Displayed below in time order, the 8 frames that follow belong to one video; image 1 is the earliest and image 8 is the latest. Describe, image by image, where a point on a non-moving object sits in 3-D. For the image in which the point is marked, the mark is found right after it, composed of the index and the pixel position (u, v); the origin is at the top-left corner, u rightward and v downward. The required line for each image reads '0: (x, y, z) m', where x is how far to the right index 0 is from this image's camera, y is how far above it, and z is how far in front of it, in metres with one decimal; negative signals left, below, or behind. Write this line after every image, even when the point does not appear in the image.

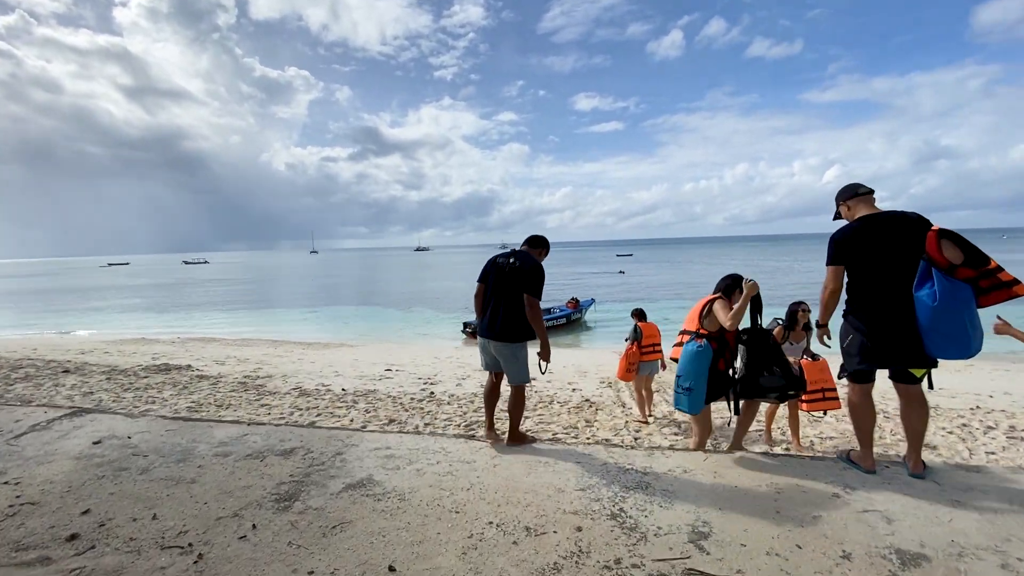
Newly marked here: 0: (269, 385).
0: (-5.0, -2.0, +10.1) m
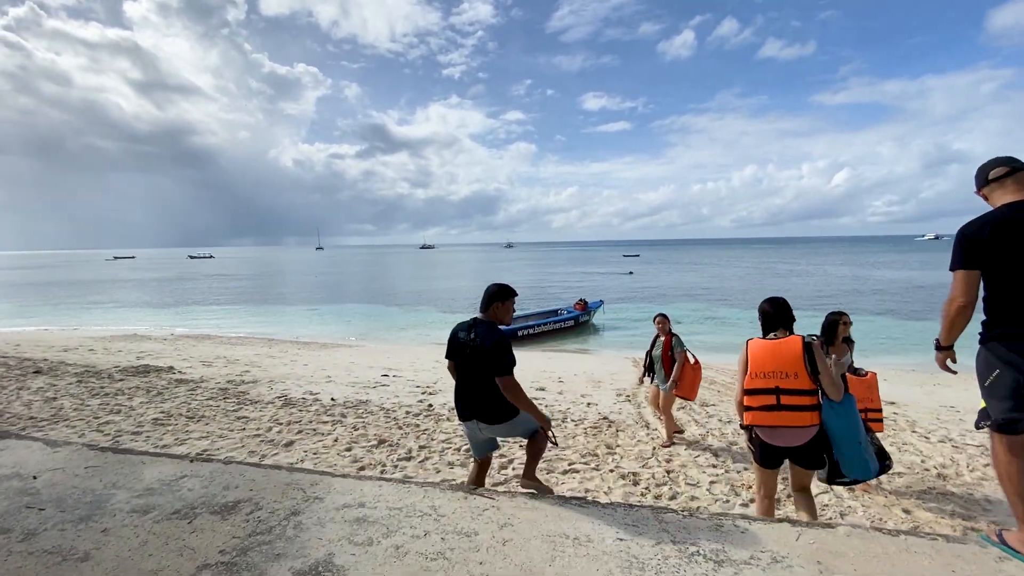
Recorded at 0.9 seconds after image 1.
0: (-4.9, -2.0, +9.2) m
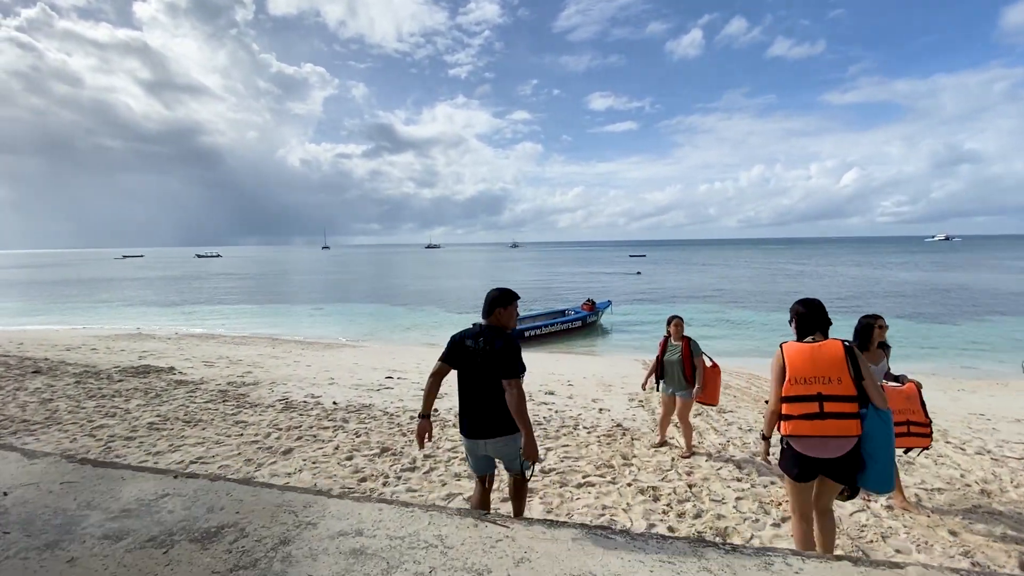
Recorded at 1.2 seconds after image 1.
0: (-4.7, -1.9, +9.0) m
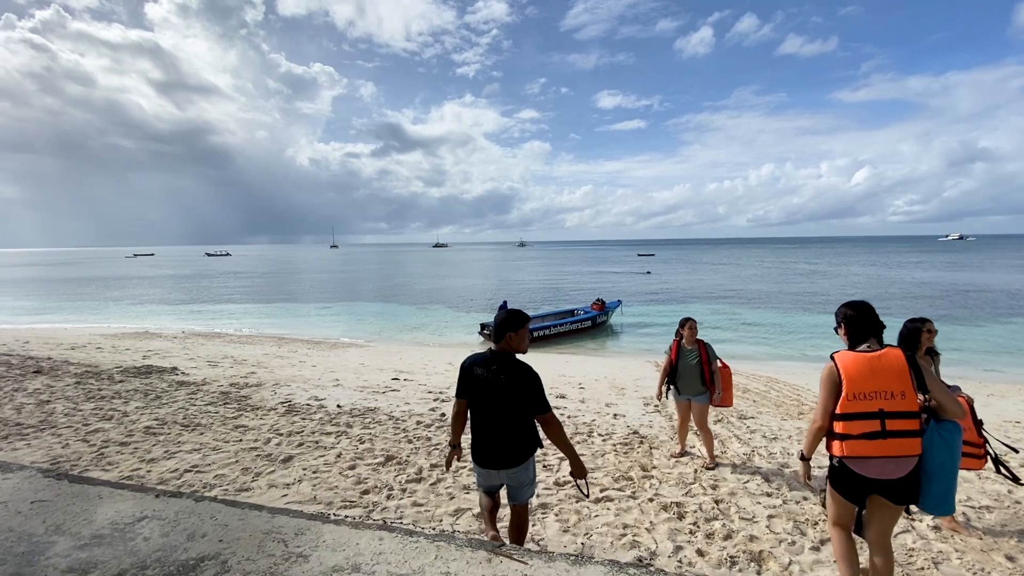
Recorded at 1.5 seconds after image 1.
0: (-4.6, -1.9, +8.7) m
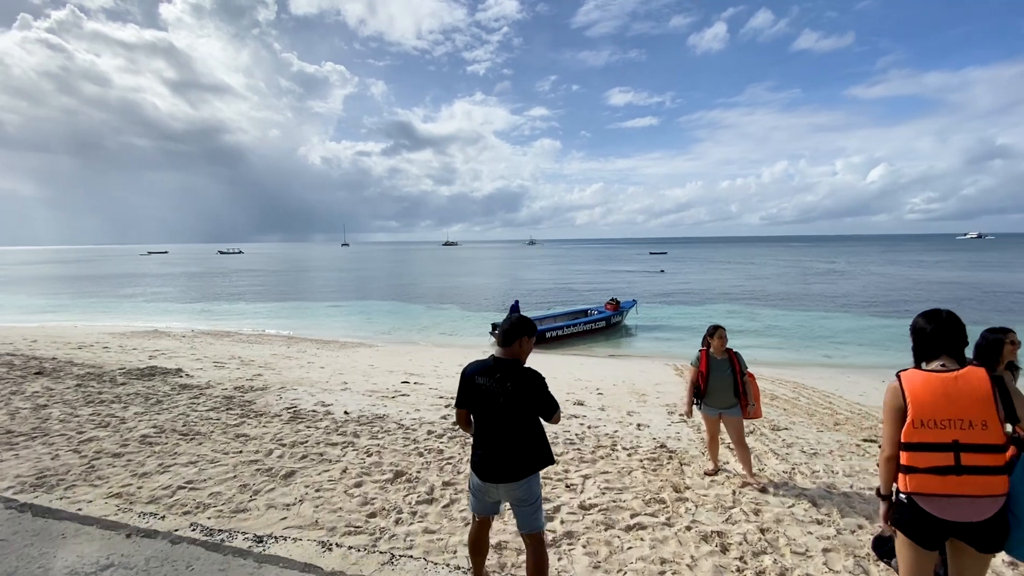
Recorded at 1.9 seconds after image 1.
0: (-4.3, -1.9, +8.3) m
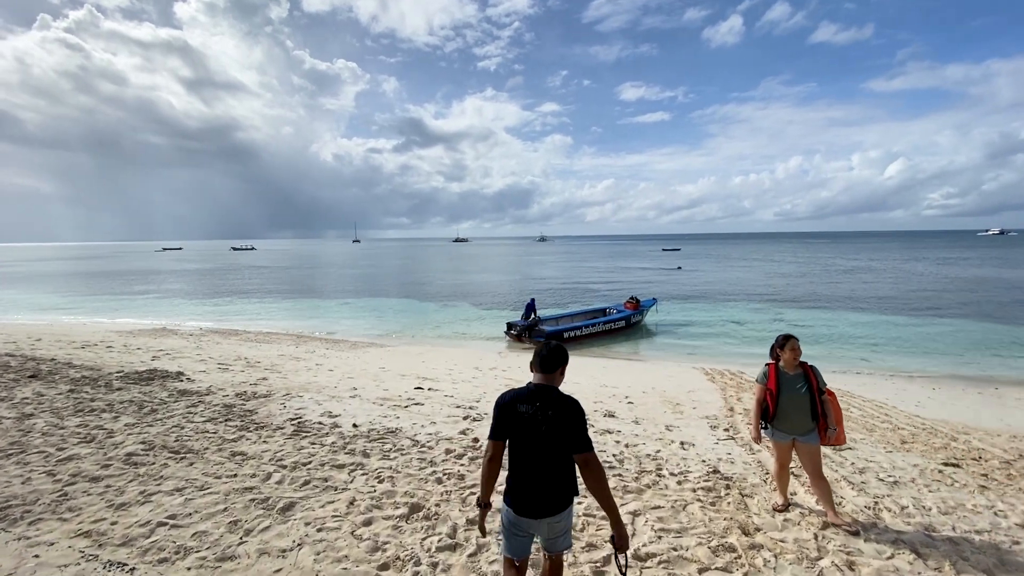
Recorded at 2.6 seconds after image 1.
0: (-3.9, -1.9, +7.7) m
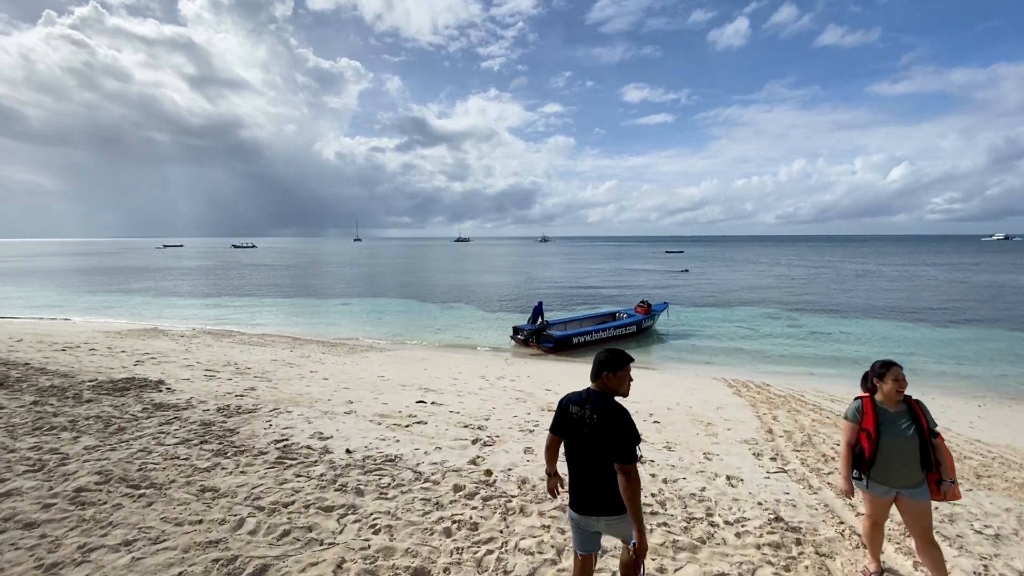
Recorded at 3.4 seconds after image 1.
0: (-3.7, -2.0, +6.8) m
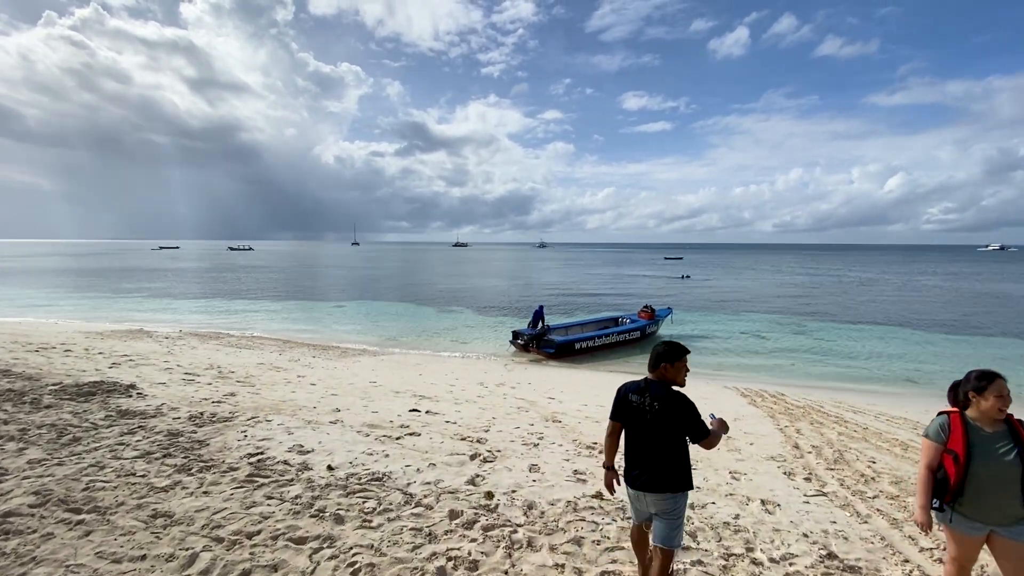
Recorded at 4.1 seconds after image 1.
0: (-3.7, -1.9, +6.0) m
